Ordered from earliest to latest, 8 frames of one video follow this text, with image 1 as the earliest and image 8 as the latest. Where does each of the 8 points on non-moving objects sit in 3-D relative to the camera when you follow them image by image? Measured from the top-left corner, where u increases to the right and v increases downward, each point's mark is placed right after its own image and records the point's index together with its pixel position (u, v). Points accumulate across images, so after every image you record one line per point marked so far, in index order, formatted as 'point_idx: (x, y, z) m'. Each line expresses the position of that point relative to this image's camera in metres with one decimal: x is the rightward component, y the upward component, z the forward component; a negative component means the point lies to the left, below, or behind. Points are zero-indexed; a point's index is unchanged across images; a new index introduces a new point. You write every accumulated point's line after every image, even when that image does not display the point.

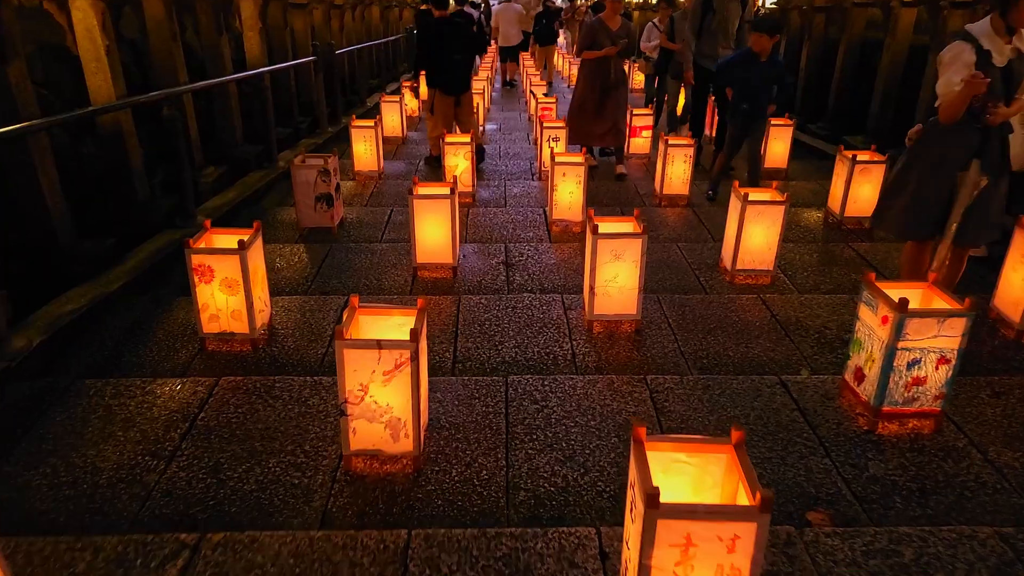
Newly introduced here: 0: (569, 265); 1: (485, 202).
0: (+0.3, +0.1, +5.6) m
1: (-0.2, +0.5, +7.6) m
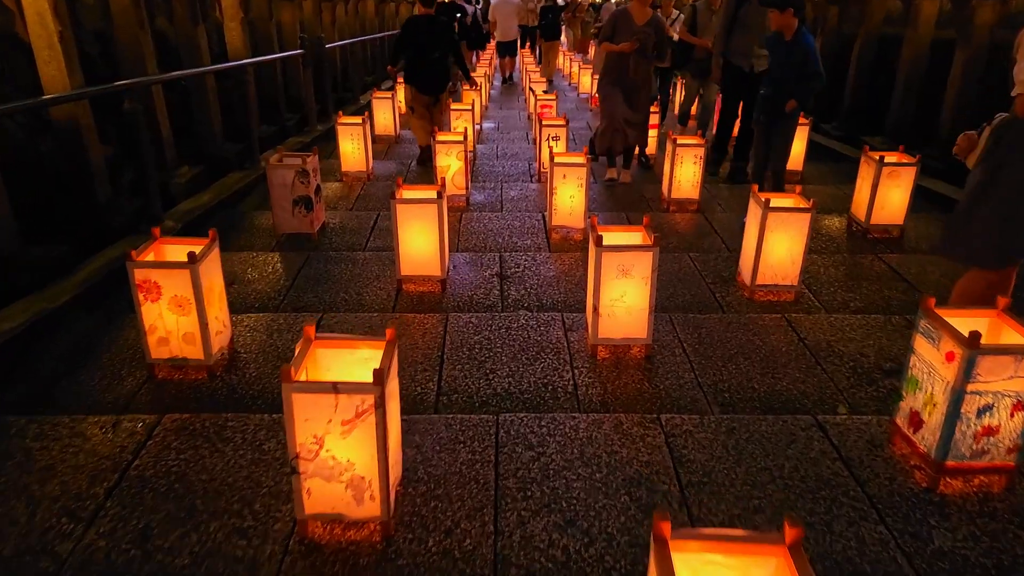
0: (+0.2, 0.0, +5.0) m
1: (-0.2, +0.5, +7.1) m
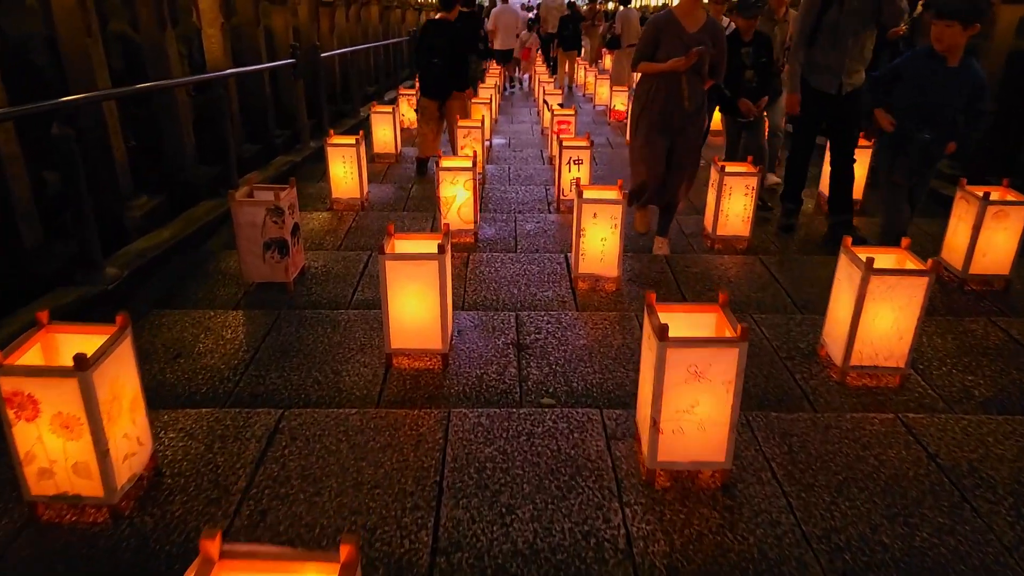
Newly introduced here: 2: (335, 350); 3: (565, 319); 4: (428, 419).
0: (+0.3, -0.2, +4.0) m
1: (-0.1, +0.2, +6.0) m
2: (-0.6, -0.2, +4.0) m
3: (+0.2, -0.1, +4.3) m
4: (-0.2, -0.3, +3.2) m
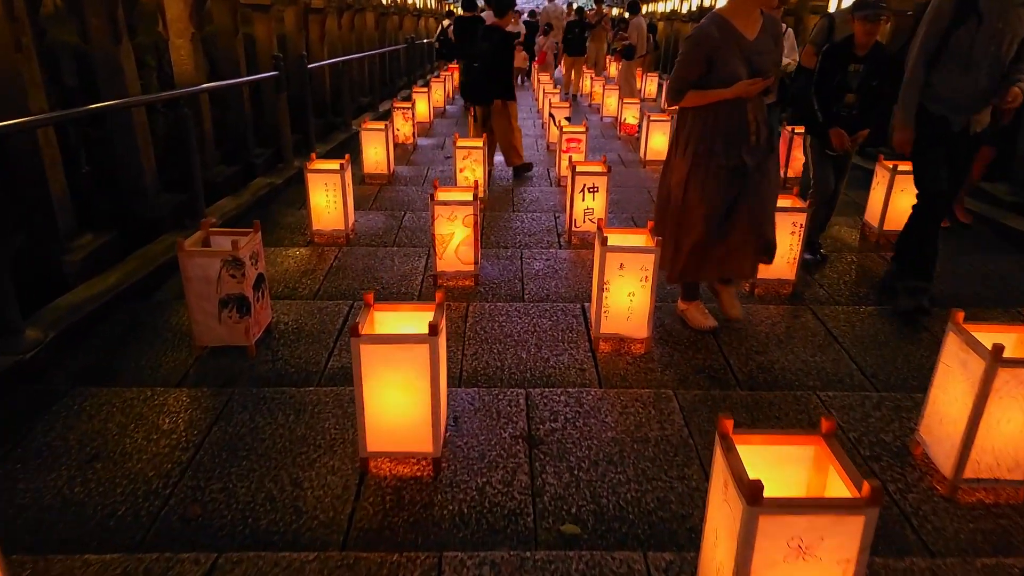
0: (+0.3, -0.4, +3.1) m
1: (-0.1, 0.0, +5.2) m
2: (-0.5, -0.4, +3.1) m
3: (+0.2, -0.3, +3.5) m
4: (-0.2, -0.5, +2.4) m
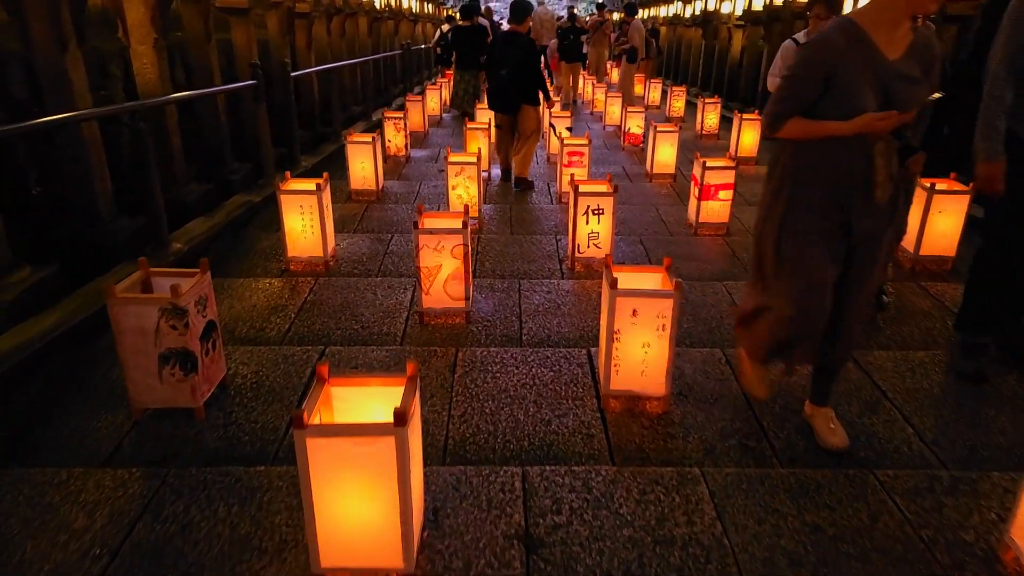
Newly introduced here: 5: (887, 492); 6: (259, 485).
0: (+0.3, -0.5, +2.5) m
1: (-0.1, -0.1, +4.6) m
2: (-0.5, -0.5, +2.5) m
3: (+0.2, -0.4, +2.9) m
4: (-0.2, -0.7, +1.8) m
5: (+0.8, -0.5, +2.8) m
6: (-0.6, -0.4, +2.9) m
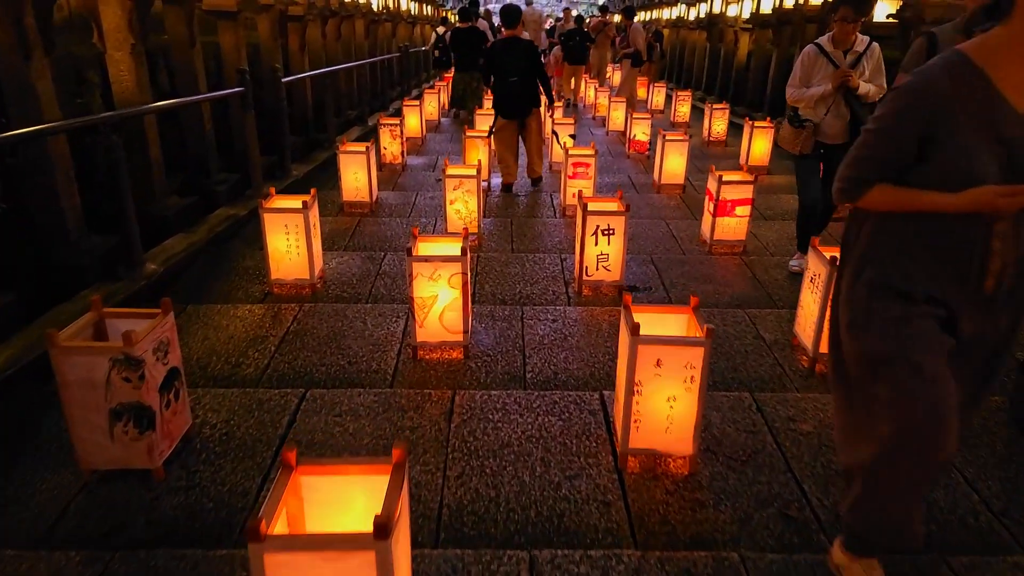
0: (+0.3, -0.6, +2.1) m
1: (-0.1, -0.2, +4.1) m
2: (-0.5, -0.6, +2.1) m
3: (+0.2, -0.6, +2.4) m
4: (-0.2, -0.8, +1.3) m
5: (+0.9, -0.6, +2.4) m
6: (-0.6, -0.5, +2.4) m
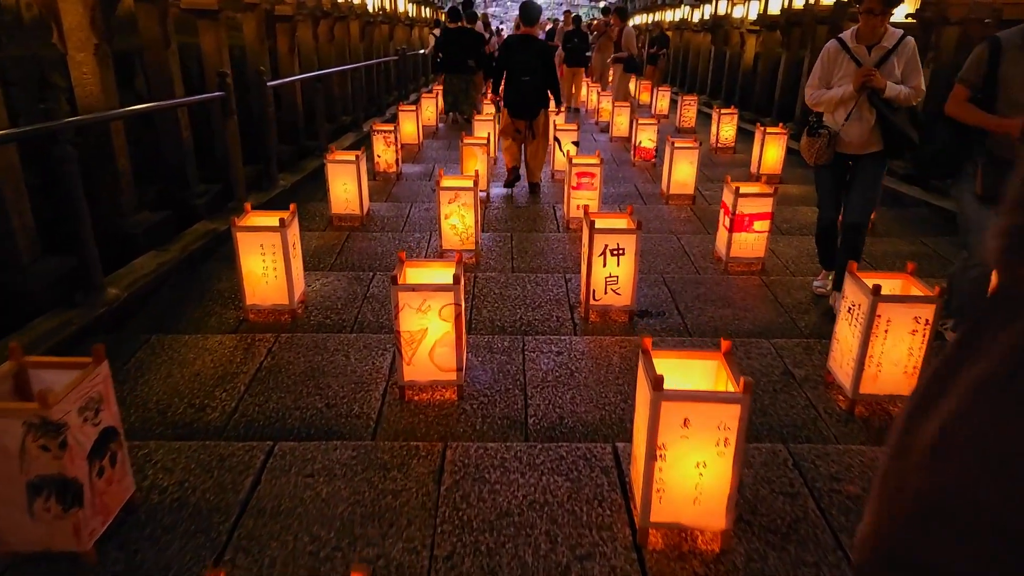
0: (+0.3, -0.7, +1.6) m
1: (-0.1, -0.3, +3.7) m
2: (-0.5, -0.7, +1.6) m
3: (+0.2, -0.6, +2.0) m
4: (-0.2, -0.9, +0.8) m
5: (+0.9, -0.7, +1.9) m
6: (-0.6, -0.6, +1.9) m
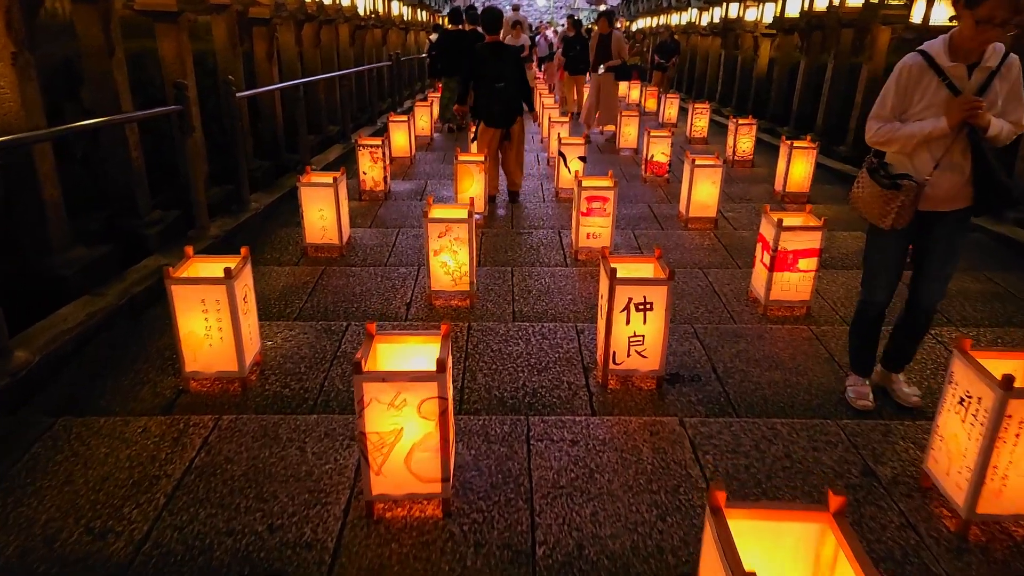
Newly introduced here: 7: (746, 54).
0: (+0.3, -0.9, +0.7) m
1: (-0.1, -0.5, +2.8) m
2: (-0.5, -0.9, +0.7) m
3: (+0.2, -0.8, +1.1) m
4: (-0.2, -1.0, -0.1) m
5: (+0.9, -0.8, +1.0) m
6: (-0.5, -0.8, +1.0) m
7: (+2.9, +2.9, +15.8) m
